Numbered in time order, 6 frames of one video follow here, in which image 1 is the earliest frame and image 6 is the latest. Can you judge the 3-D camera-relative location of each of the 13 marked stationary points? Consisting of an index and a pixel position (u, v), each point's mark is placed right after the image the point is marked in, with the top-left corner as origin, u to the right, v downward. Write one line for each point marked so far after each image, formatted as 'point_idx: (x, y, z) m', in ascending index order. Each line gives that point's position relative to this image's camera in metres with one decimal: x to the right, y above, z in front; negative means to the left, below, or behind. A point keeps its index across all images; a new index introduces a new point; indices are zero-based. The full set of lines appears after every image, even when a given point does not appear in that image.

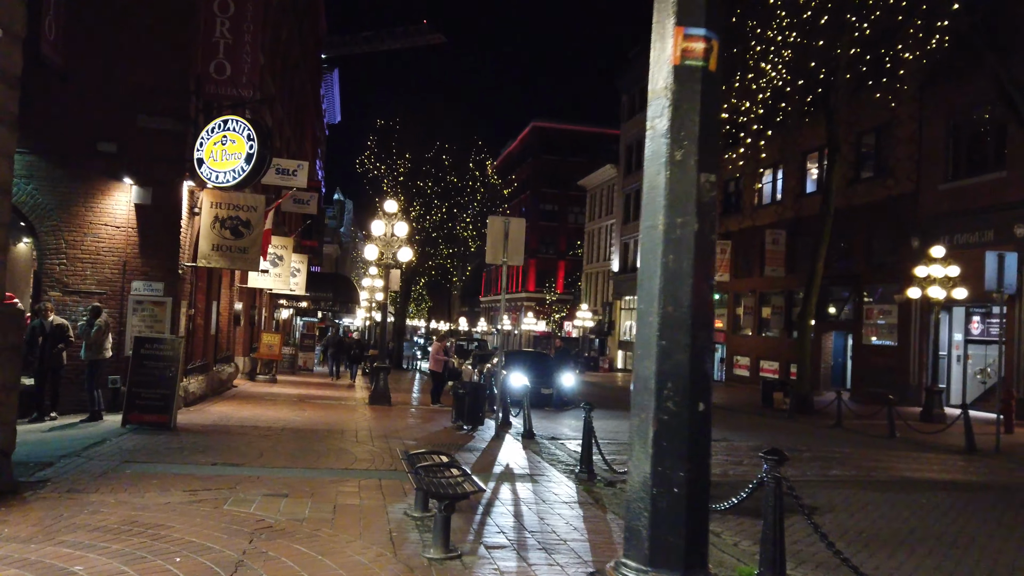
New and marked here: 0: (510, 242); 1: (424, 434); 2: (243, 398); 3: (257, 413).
0: (-0.1, +0.9, +14.4) m
1: (-1.6, -2.7, +14.1) m
2: (-6.7, -2.7, +19.0) m
3: (-5.3, -2.6, +15.7) m
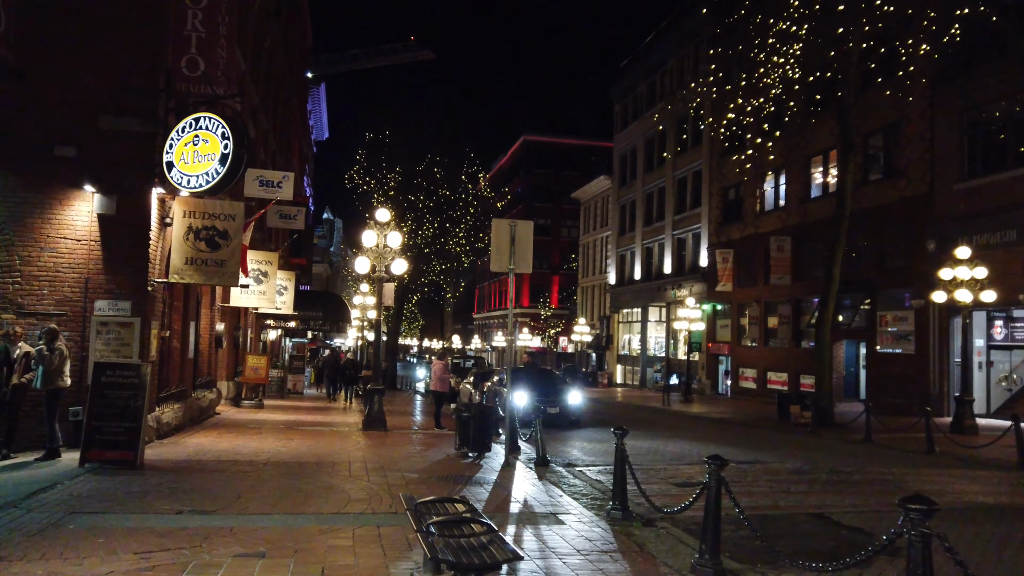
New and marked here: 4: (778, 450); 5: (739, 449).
0: (+0.1, +0.7, +13.0) m
1: (-1.4, -2.9, +12.5) m
2: (-6.6, -3.2, +17.4) m
3: (-5.1, -2.9, +14.2) m
4: (+5.7, -3.5, +16.1) m
5: (+4.9, -3.5, +16.3) m
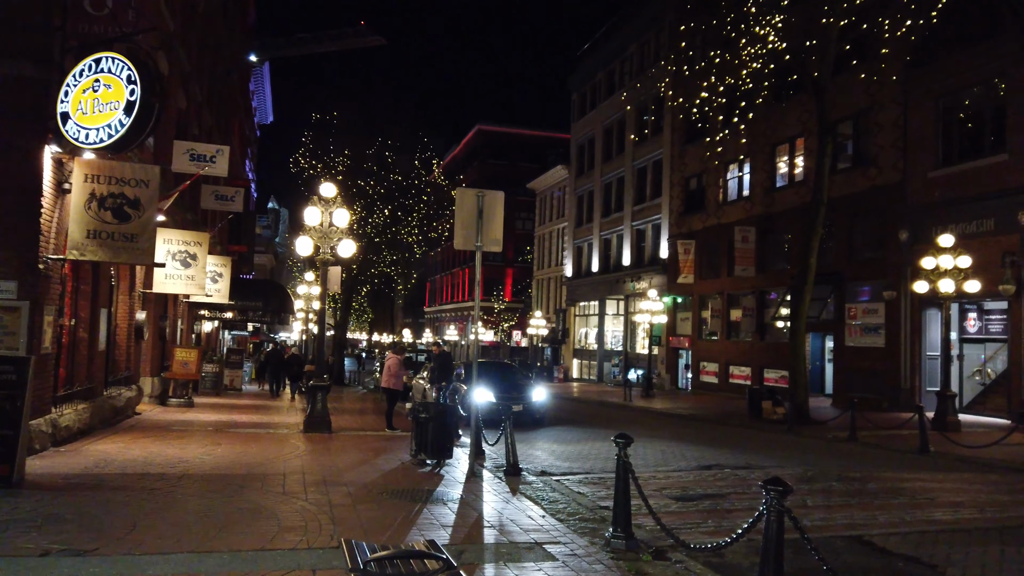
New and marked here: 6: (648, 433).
0: (-0.4, +1.0, +11.1) m
1: (-1.9, -2.6, +10.6) m
2: (-7.4, -2.8, +15.1) m
3: (-5.7, -2.6, +12.0) m
4: (+4.9, -3.2, +14.7) m
5: (+4.1, -3.2, +14.7) m
6: (+3.3, -3.6, +19.0) m
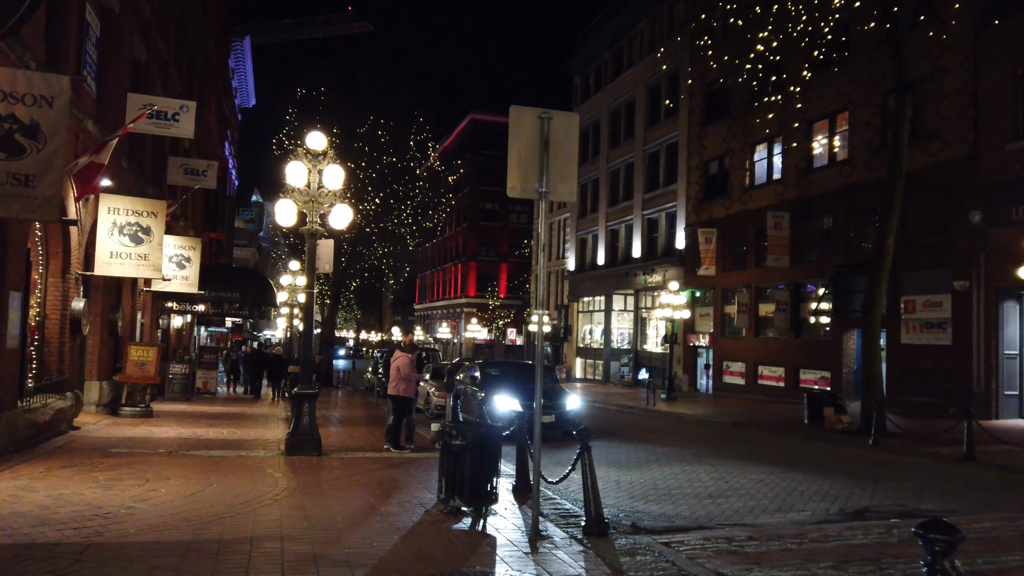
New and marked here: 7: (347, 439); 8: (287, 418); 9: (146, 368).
0: (+0.4, +1.3, +7.5) m
1: (-1.1, -2.3, +7.0) m
2: (-6.7, -2.5, +11.4) m
3: (-4.9, -2.2, +8.3) m
4: (+5.7, -2.9, +11.1) m
5: (+4.9, -2.9, +11.2) m
6: (+4.0, -3.3, +15.4) m
7: (-3.2, -2.9, +14.6) m
8: (-5.7, -3.3, +19.2) m
9: (-8.2, -1.8, +16.9) m
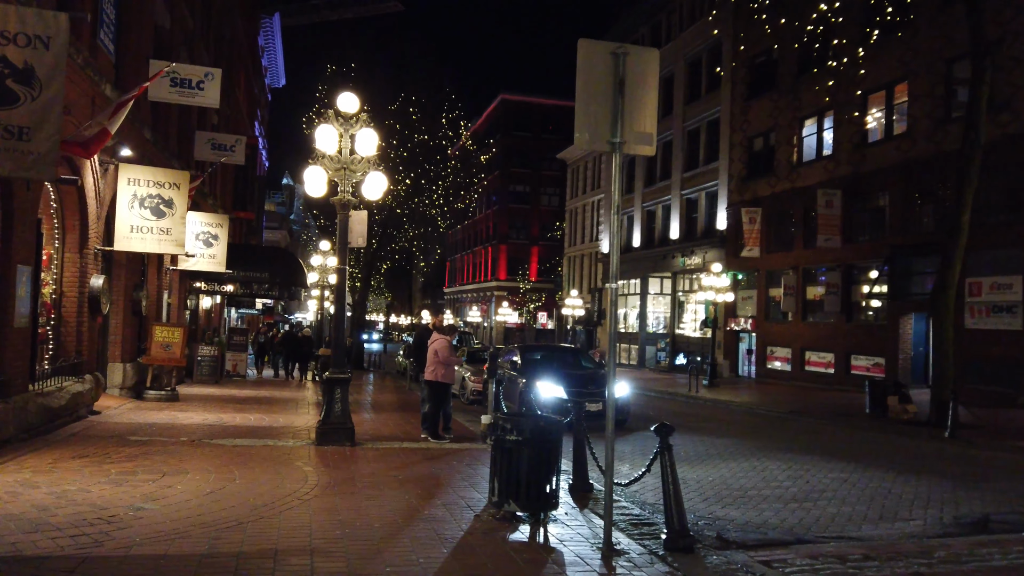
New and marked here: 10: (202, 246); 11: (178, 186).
0: (+0.9, +1.5, +6.3) m
1: (-0.5, -2.0, +5.9) m
2: (-5.9, -2.1, +10.5) m
3: (-4.3, -2.0, +7.4) m
4: (+6.4, -2.5, +9.8) m
5: (+5.5, -2.5, +9.9) m
6: (+4.8, -2.9, +14.2) m
7: (-2.4, -2.5, +13.6) m
8: (-4.7, -2.8, +18.3) m
9: (-7.3, -1.3, +16.1) m
10: (-8.0, +1.1, +19.6) m
11: (-6.2, +1.9, +13.9) m
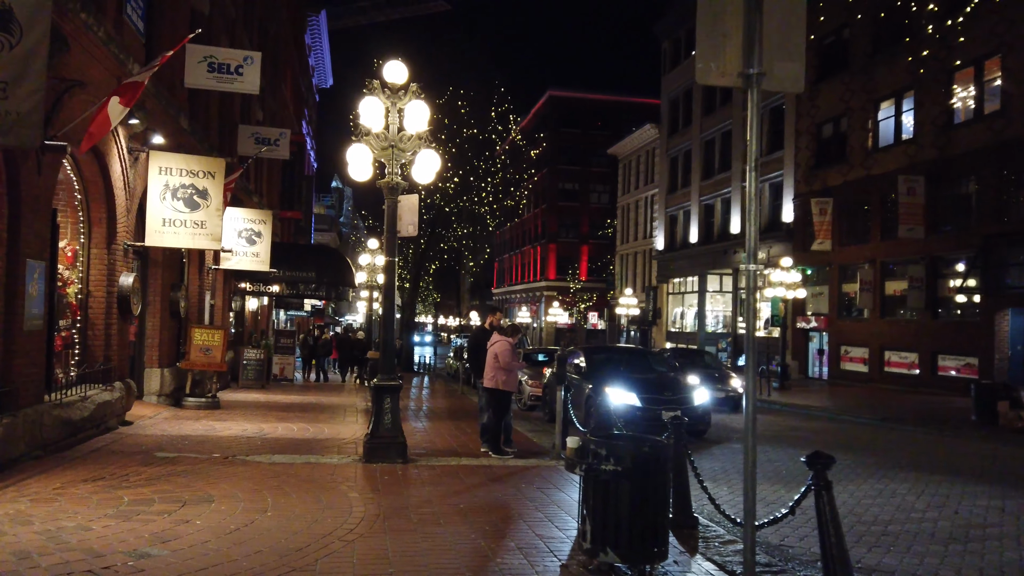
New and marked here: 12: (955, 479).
0: (+1.6, +1.7, +4.7) m
1: (+0.1, -2.0, +4.4) m
2: (-5.0, -2.1, +9.3) m
3: (-3.6, -1.9, +6.1) m
4: (+7.2, -2.4, +7.9) m
5: (+6.4, -2.4, +8.0) m
6: (+6.0, -2.7, +12.4) m
7: (-1.2, -2.4, +12.2) m
8: (-3.3, -2.7, +17.1) m
9: (-6.0, -1.3, +15.0) m
10: (-6.5, +1.1, +18.6) m
11: (-5.1, +1.9, +12.8) m
12: (+5.9, -2.6, +10.1) m
